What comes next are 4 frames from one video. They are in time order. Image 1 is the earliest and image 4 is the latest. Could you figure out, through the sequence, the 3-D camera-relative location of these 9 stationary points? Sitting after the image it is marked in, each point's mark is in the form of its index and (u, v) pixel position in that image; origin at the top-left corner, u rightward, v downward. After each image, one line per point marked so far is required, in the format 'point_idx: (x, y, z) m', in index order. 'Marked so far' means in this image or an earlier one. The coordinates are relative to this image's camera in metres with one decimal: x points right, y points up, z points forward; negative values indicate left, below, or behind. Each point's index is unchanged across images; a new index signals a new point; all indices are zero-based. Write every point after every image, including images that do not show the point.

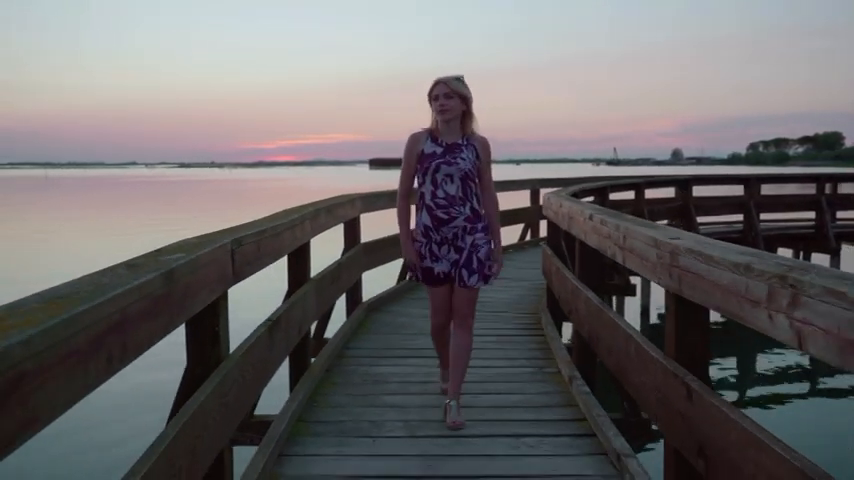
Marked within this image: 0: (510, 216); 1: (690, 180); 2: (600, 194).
0: (+1.1, +0.3, +10.5) m
1: (+3.9, +0.9, +11.3) m
2: (+2.1, +0.5, +9.2) m
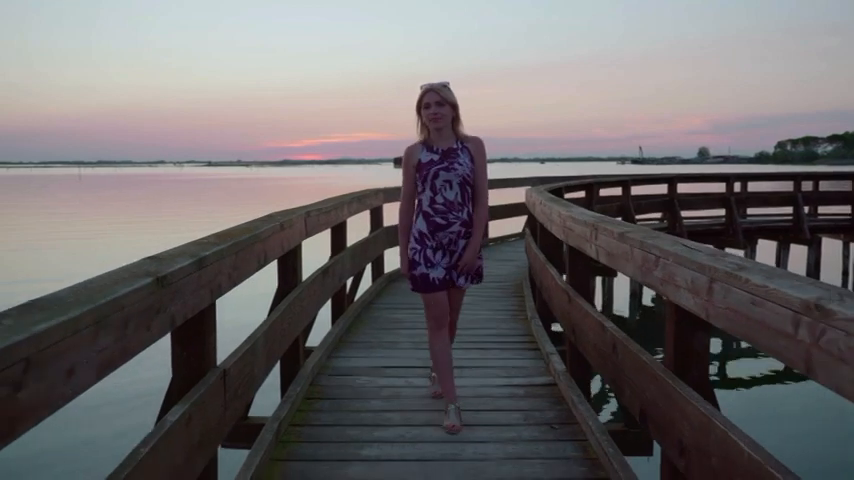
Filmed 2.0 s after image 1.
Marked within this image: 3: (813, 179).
0: (+1.2, +0.4, +11.6) m
1: (+4.0, +1.0, +12.3) m
2: (+2.1, +0.7, +10.2) m
3: (+7.0, +1.1, +13.9) m
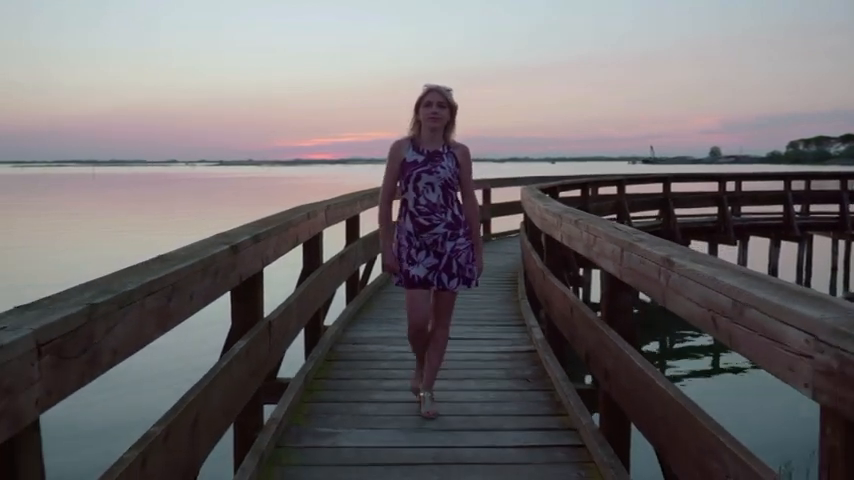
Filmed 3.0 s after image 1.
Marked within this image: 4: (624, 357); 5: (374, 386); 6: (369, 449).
0: (+1.3, +0.5, +12.3) m
1: (+4.1, +1.1, +13.0) m
2: (+2.2, +0.7, +10.9) m
3: (+7.2, +1.2, +14.6) m
4: (+0.7, -0.4, +2.7) m
5: (-0.3, -0.8, +4.0) m
6: (-0.2, -0.8, +3.1) m
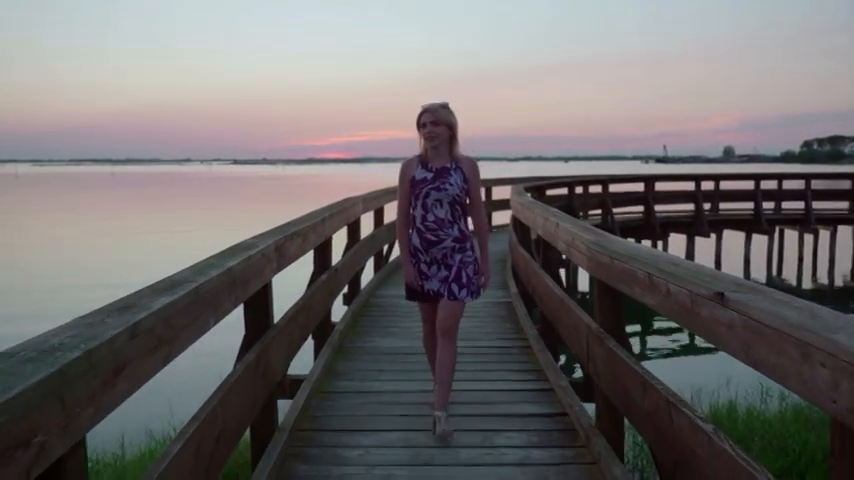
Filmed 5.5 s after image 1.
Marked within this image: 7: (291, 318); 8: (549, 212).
0: (+1.5, +0.6, +14.2) m
1: (+4.3, +1.2, +14.8) m
2: (+2.4, +0.9, +12.8) m
3: (+7.4, +1.3, +16.3) m
4: (+0.7, -0.3, +4.5) m
5: (-0.2, -0.6, +5.9) m
6: (-0.2, -0.7, +5.0) m
7: (-0.6, -0.3, +3.5) m
8: (+0.7, +0.2, +4.7) m
